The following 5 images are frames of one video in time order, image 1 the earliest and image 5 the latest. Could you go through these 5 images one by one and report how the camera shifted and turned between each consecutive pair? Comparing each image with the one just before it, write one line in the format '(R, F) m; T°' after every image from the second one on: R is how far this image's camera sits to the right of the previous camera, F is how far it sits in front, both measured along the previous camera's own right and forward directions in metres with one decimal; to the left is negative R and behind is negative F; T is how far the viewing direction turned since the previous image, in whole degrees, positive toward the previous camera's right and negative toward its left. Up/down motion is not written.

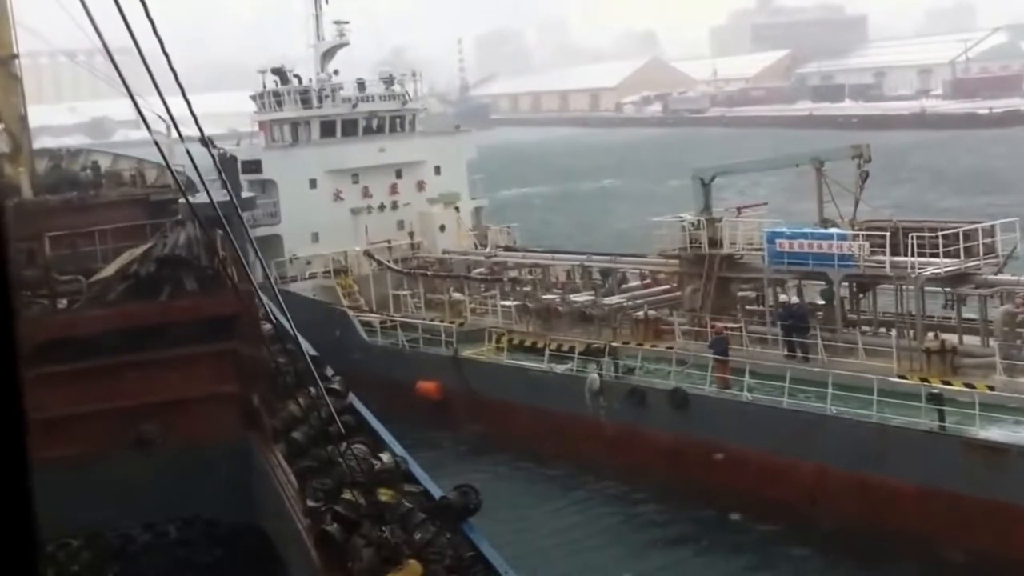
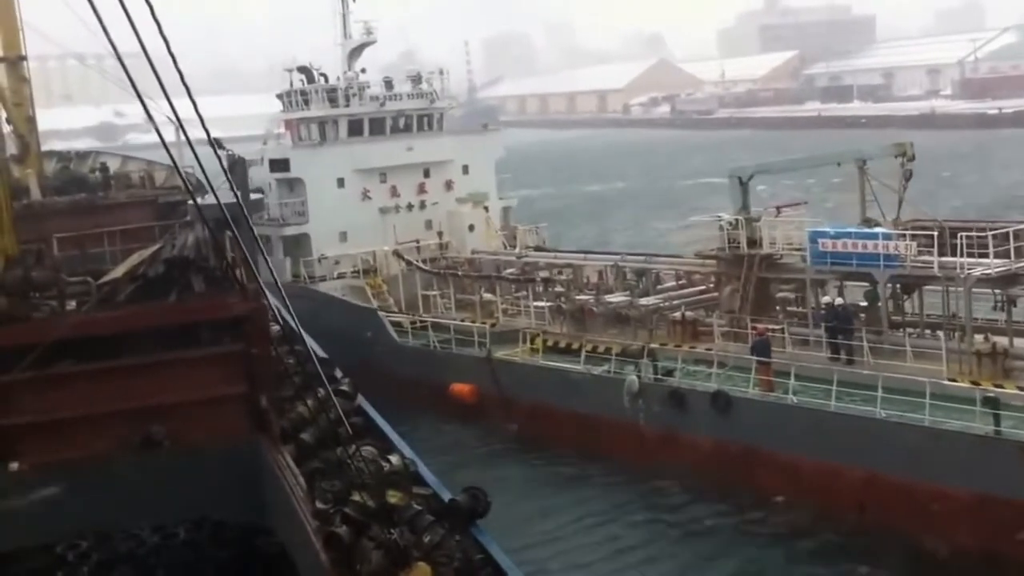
(-0.4, +0.2) m; +1°
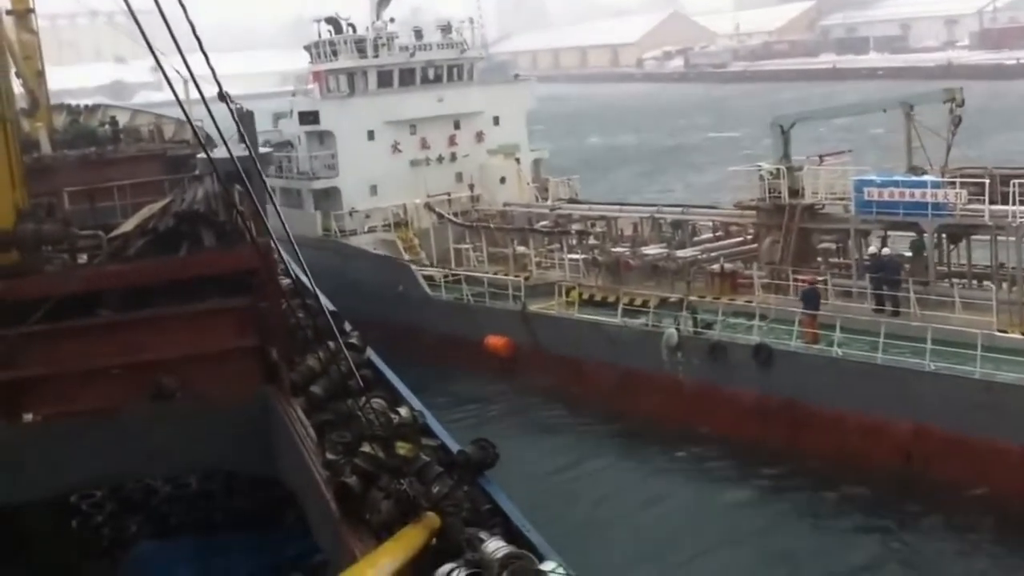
(-0.4, +0.2) m; 0°
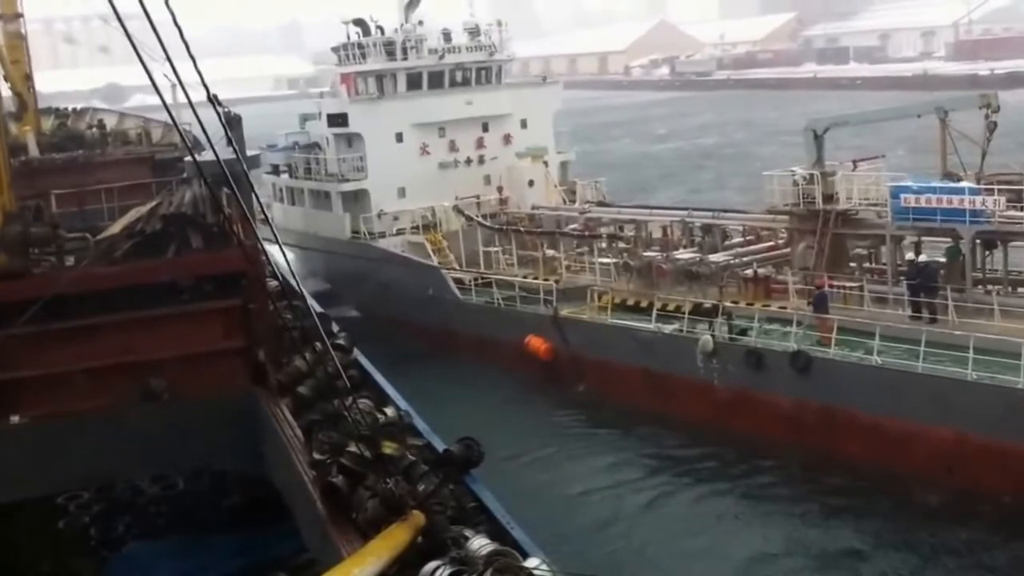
(-0.8, 0.0) m; +3°
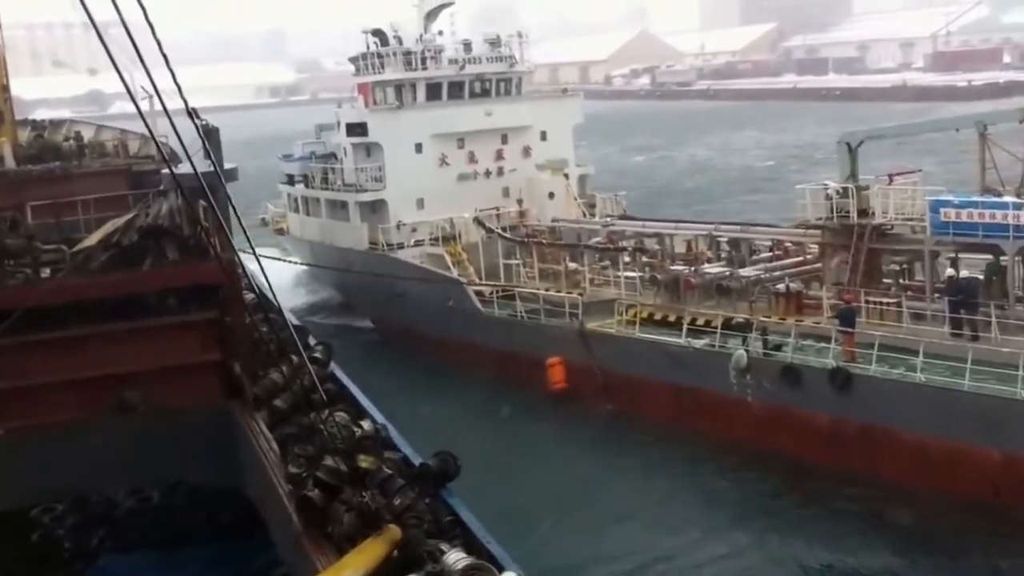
(-0.7, +0.3) m; +2°
